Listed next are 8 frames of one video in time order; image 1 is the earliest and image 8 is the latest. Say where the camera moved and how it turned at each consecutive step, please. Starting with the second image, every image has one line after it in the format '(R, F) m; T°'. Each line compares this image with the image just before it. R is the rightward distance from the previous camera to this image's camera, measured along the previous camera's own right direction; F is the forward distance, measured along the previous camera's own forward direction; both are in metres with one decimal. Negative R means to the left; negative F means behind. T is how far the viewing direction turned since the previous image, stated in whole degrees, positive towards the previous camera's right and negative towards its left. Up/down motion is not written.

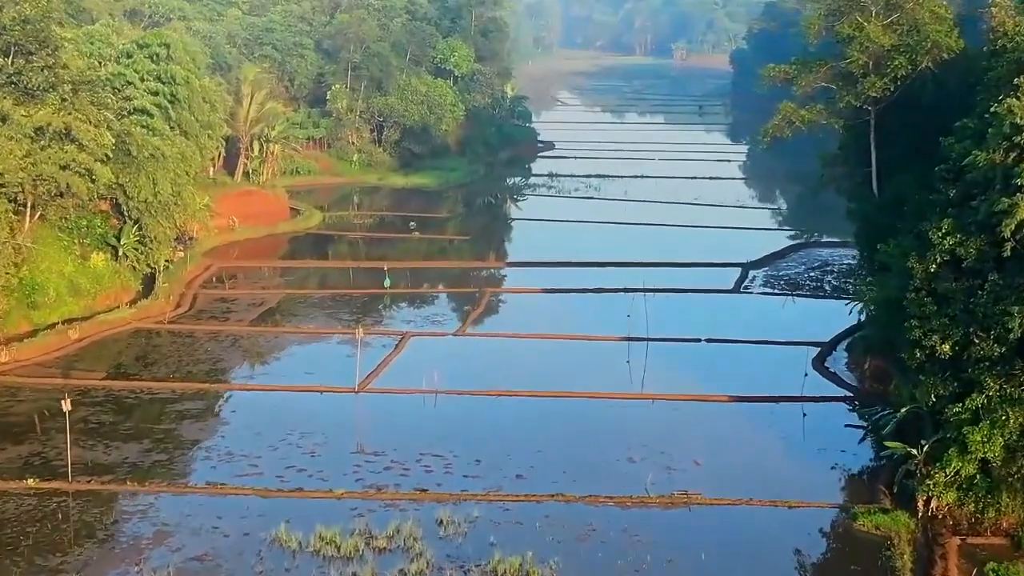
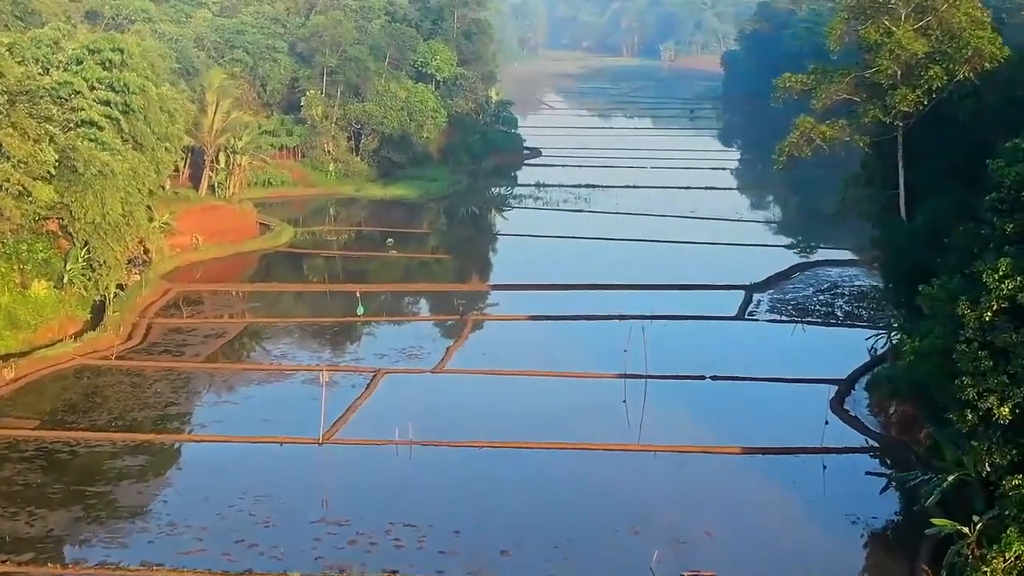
(0.0, +1.9) m; +1°
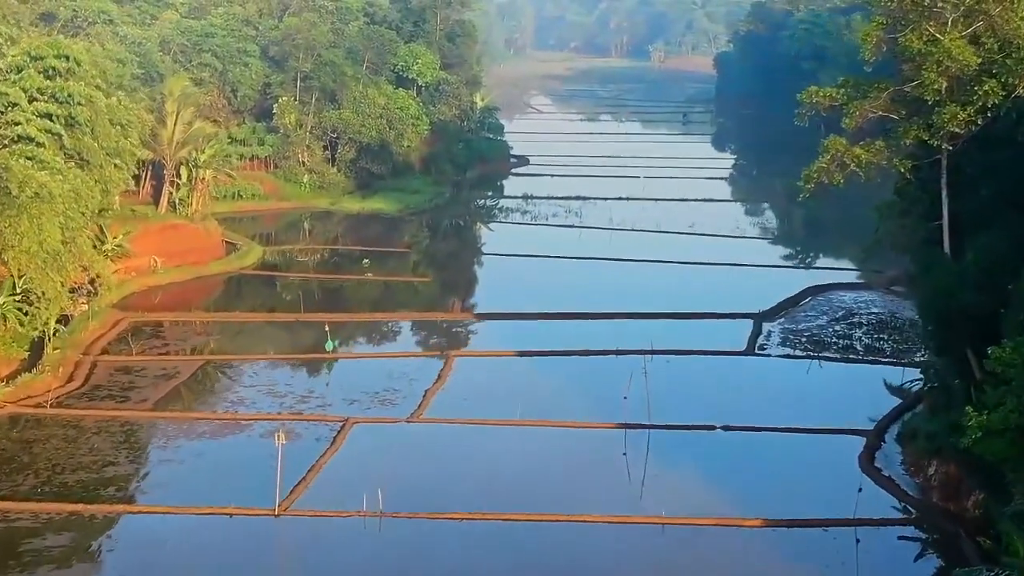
(0.0, +2.0) m; 0°
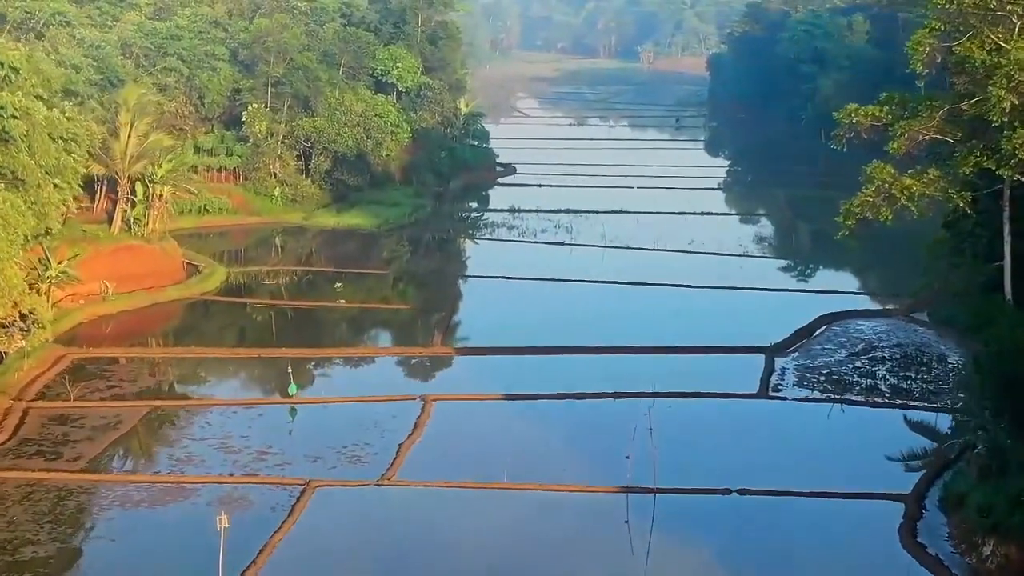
(0.0, +2.0) m; 0°
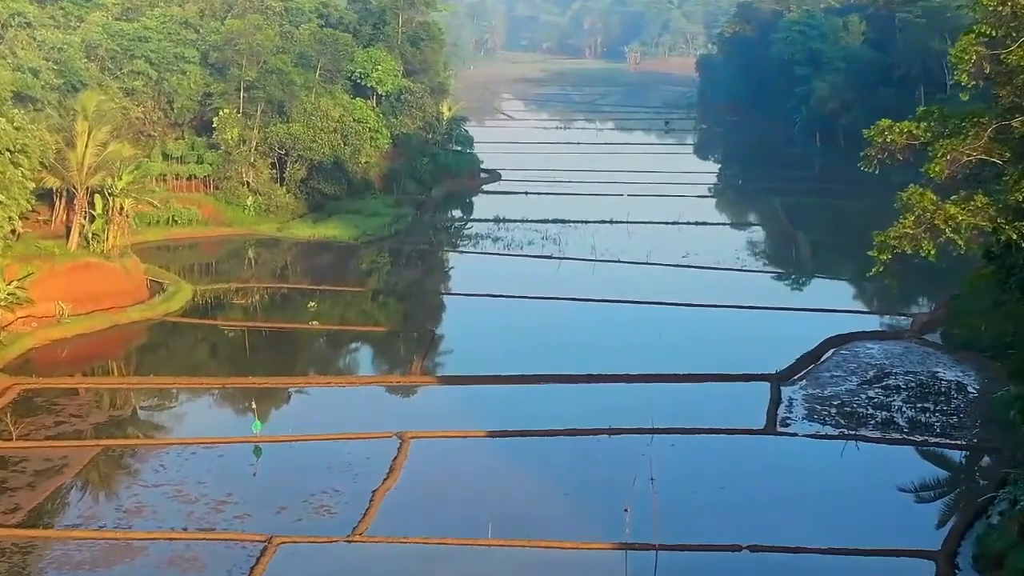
(0.0, +1.4) m; +1°
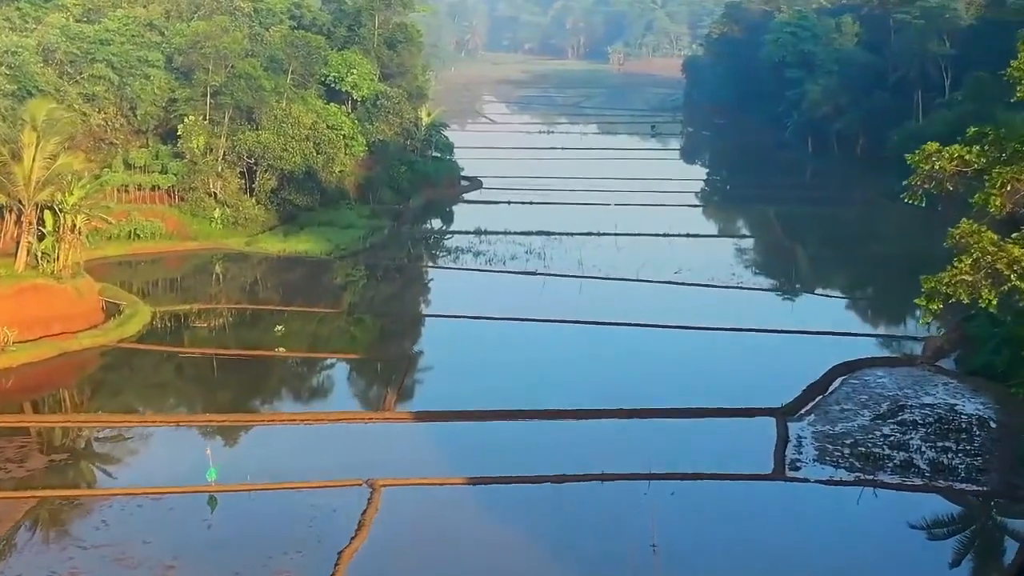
(0.0, +1.4) m; +1°
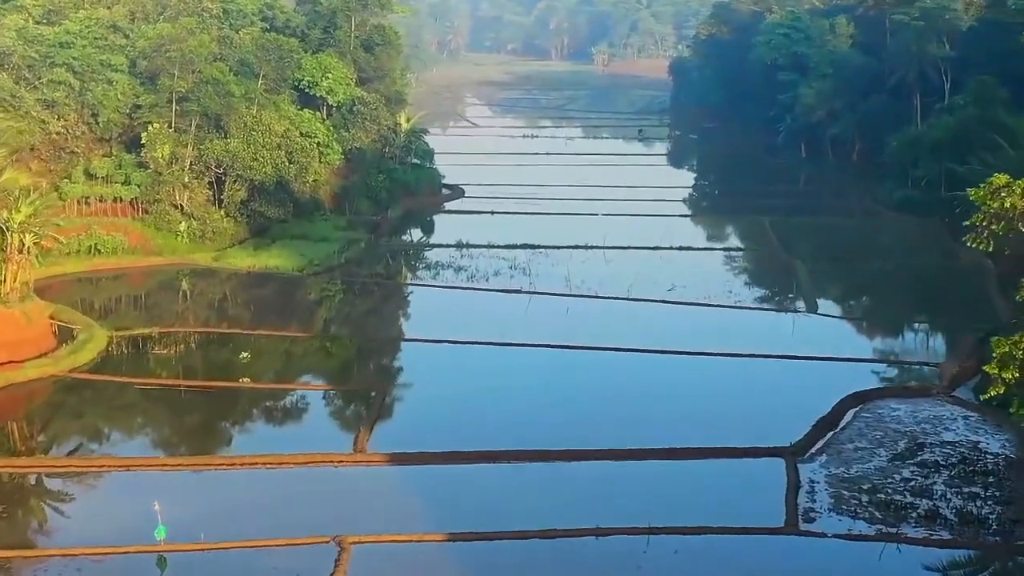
(0.0, +1.4) m; +1°
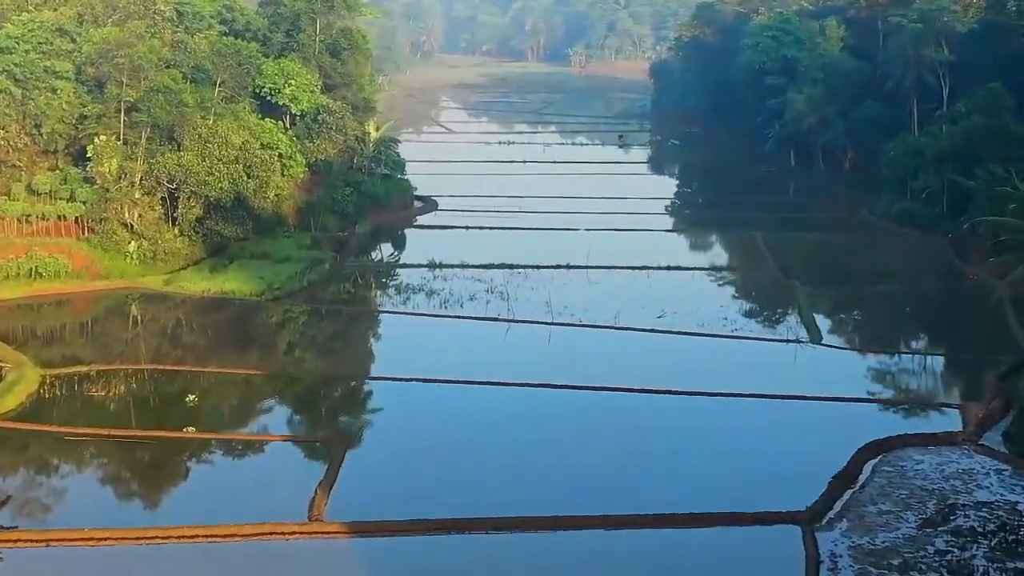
(0.0, +1.8) m; +1°
